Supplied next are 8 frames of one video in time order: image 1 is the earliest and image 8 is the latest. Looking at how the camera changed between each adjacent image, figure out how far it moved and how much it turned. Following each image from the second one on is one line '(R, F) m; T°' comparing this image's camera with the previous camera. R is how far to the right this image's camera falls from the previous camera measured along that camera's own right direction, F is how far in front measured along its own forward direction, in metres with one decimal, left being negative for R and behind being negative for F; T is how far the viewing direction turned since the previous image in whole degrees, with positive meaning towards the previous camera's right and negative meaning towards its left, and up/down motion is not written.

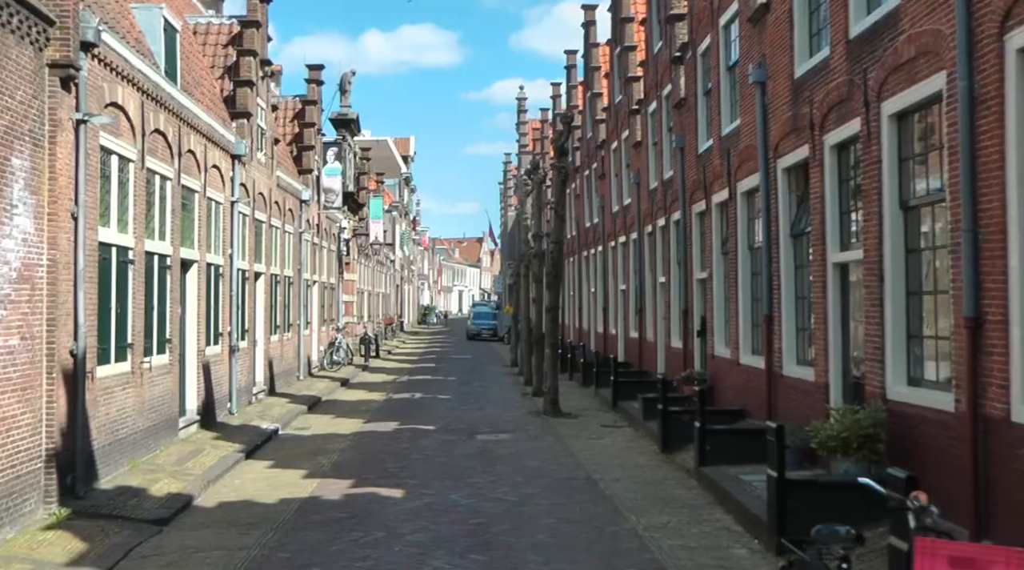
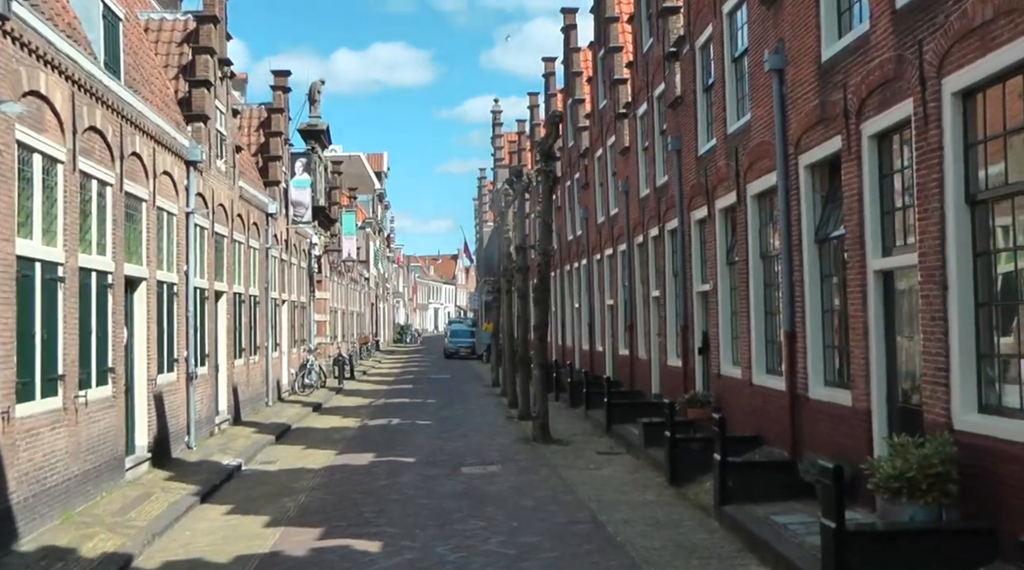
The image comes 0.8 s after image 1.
(-0.2, +1.5) m; +1°
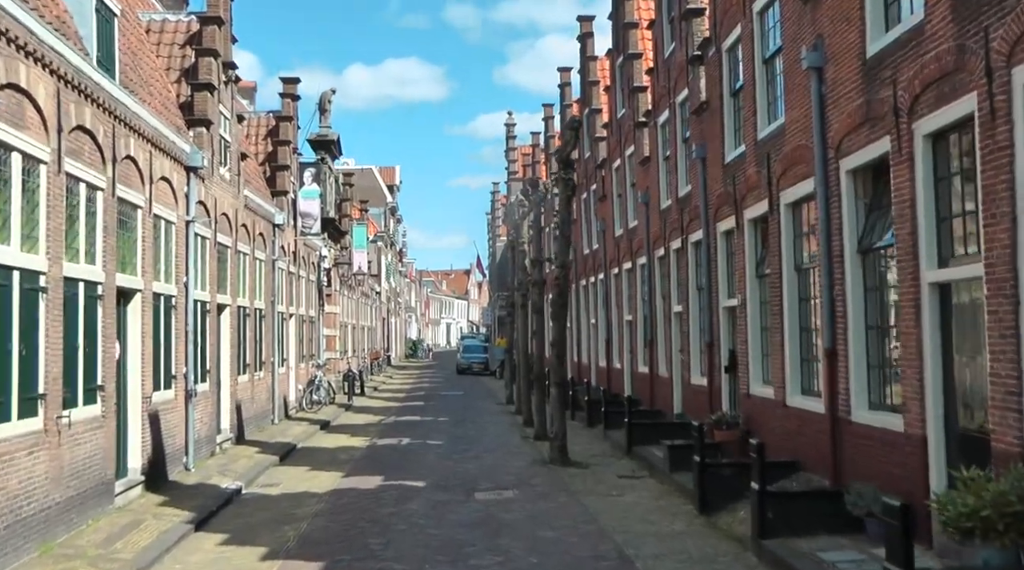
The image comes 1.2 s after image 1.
(-0.1, +0.8) m; -1°
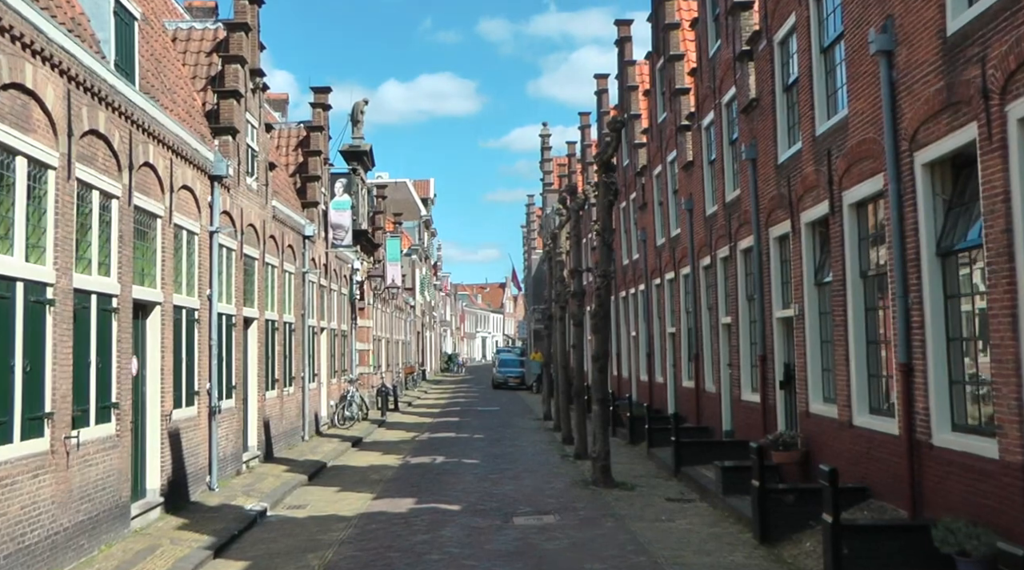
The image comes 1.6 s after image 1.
(-0.1, +0.8) m; -2°
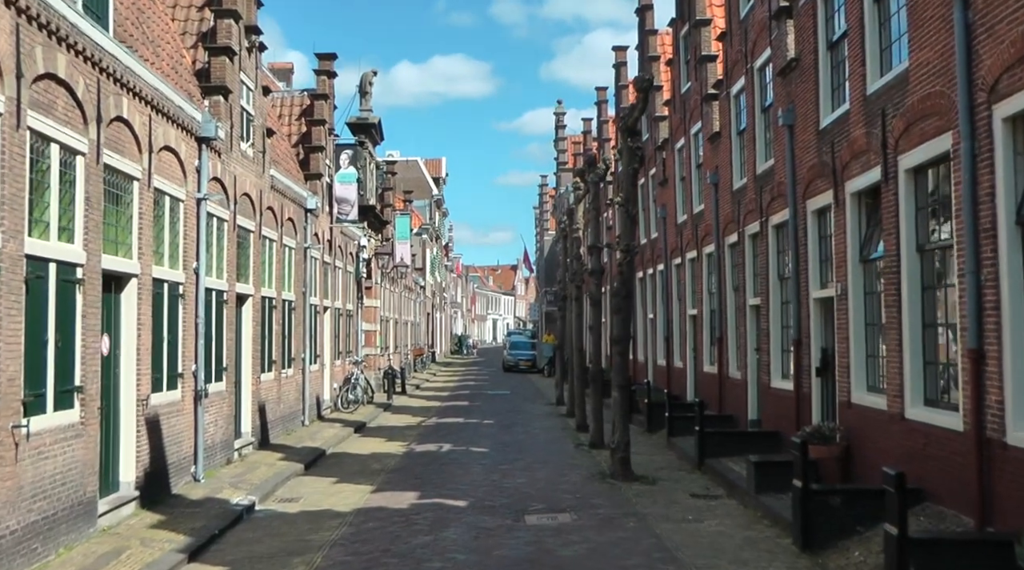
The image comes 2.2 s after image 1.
(0.0, +1.1) m; -1°
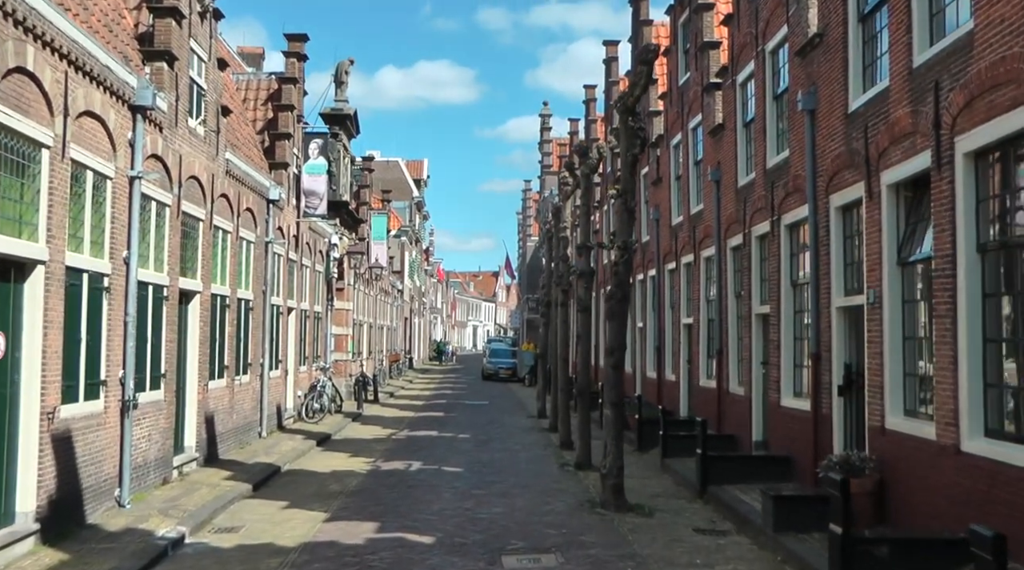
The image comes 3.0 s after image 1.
(0.0, +1.7) m; +1°
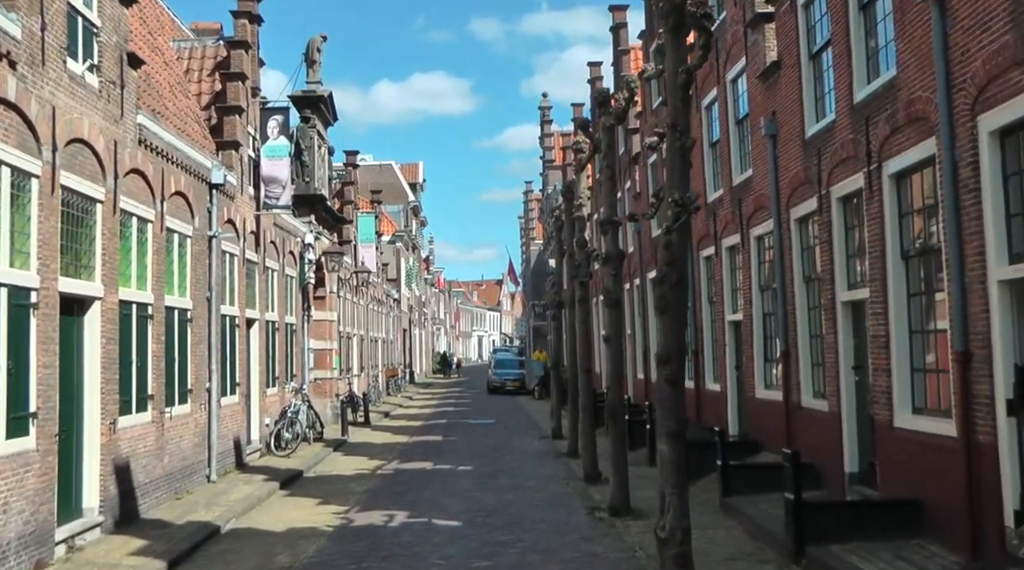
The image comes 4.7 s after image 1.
(0.0, +3.6) m; 0°
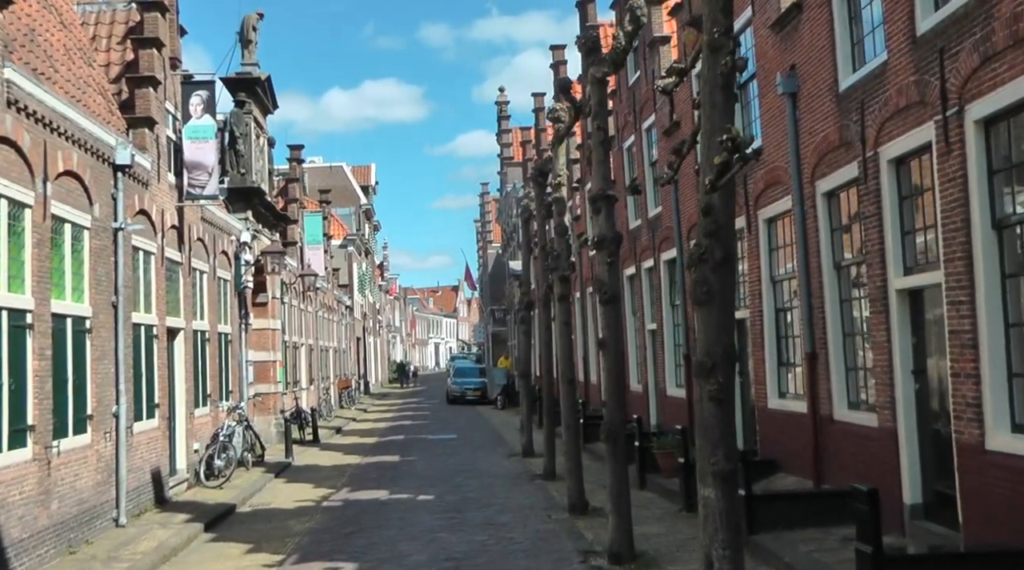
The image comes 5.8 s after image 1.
(-0.2, +2.3) m; +2°
